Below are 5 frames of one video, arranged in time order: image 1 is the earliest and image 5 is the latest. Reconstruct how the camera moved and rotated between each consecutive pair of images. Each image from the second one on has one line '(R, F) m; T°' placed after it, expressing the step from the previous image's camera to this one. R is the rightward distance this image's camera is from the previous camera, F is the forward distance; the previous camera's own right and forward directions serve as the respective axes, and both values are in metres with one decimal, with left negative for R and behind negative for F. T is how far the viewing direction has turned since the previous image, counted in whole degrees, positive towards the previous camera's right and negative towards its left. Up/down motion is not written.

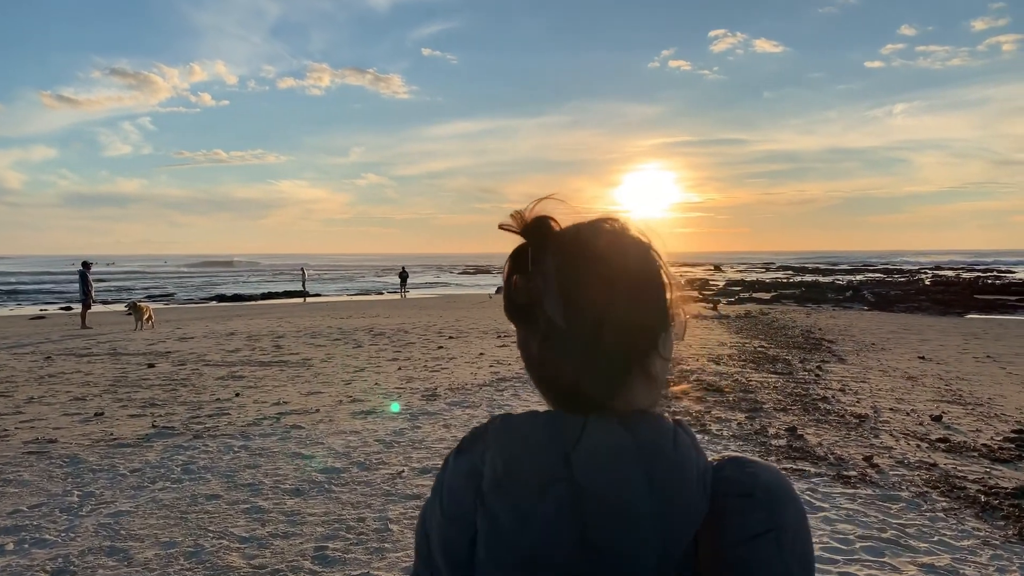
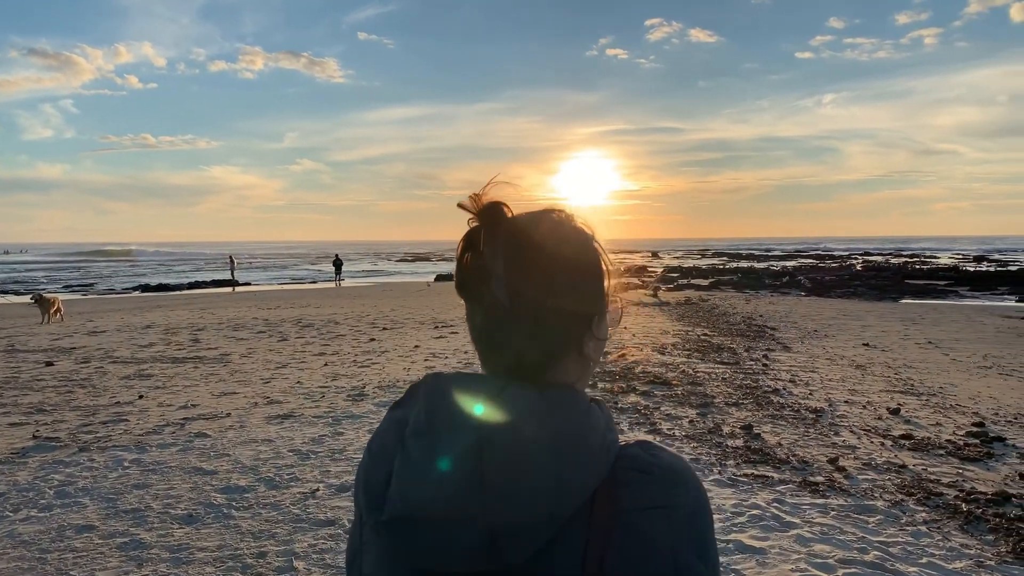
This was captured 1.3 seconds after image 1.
(+0.1, +0.9) m; +5°
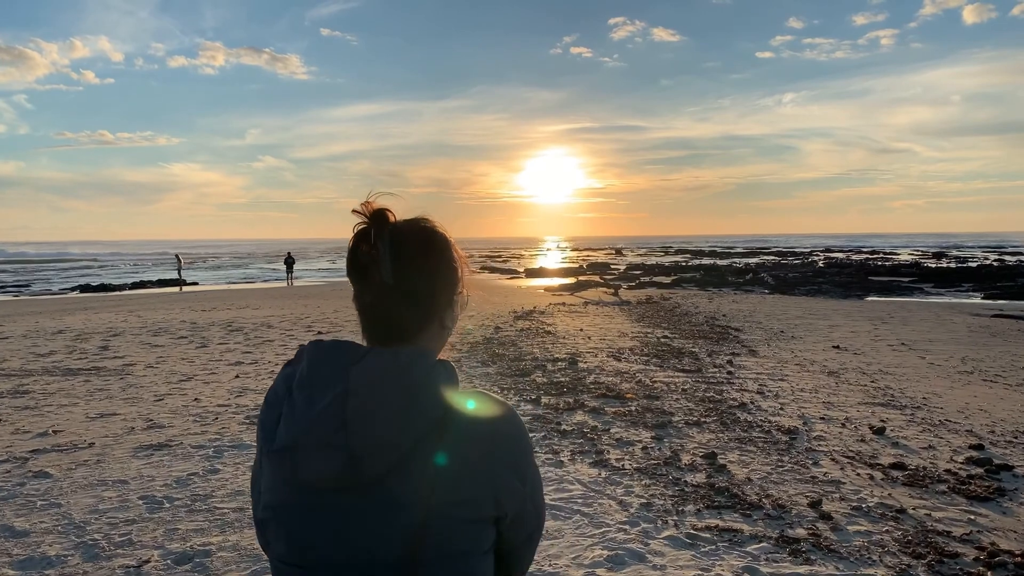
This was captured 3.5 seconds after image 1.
(+0.5, +1.3) m; +3°
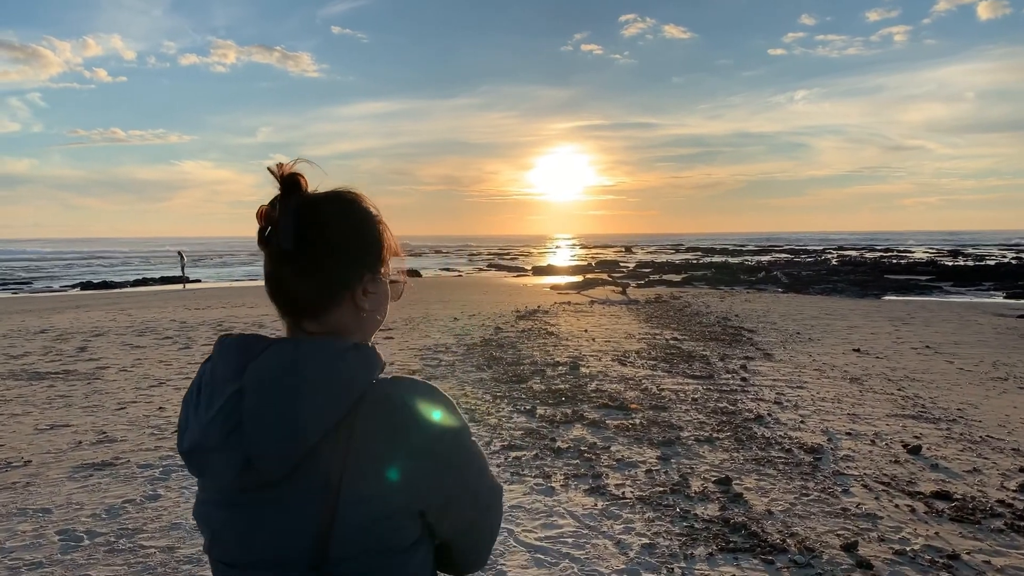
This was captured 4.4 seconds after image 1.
(+0.2, +0.7) m; -1°
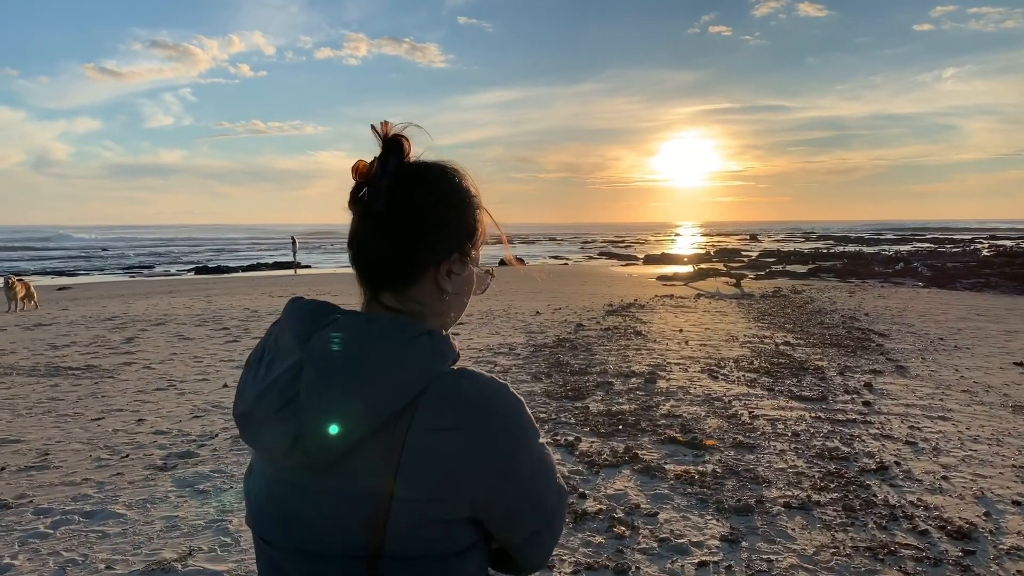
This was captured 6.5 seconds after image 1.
(+0.7, +1.6) m; -10°
